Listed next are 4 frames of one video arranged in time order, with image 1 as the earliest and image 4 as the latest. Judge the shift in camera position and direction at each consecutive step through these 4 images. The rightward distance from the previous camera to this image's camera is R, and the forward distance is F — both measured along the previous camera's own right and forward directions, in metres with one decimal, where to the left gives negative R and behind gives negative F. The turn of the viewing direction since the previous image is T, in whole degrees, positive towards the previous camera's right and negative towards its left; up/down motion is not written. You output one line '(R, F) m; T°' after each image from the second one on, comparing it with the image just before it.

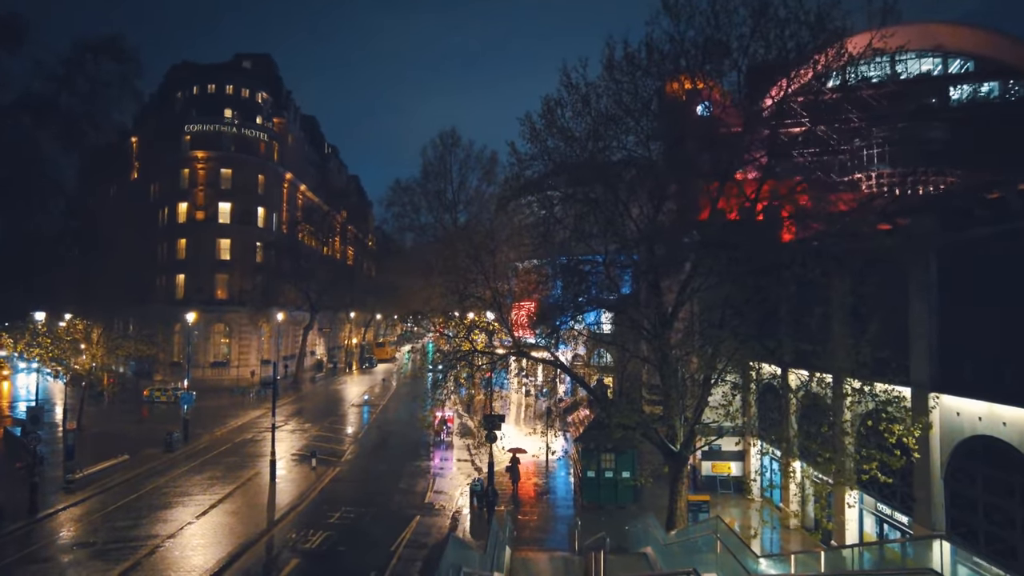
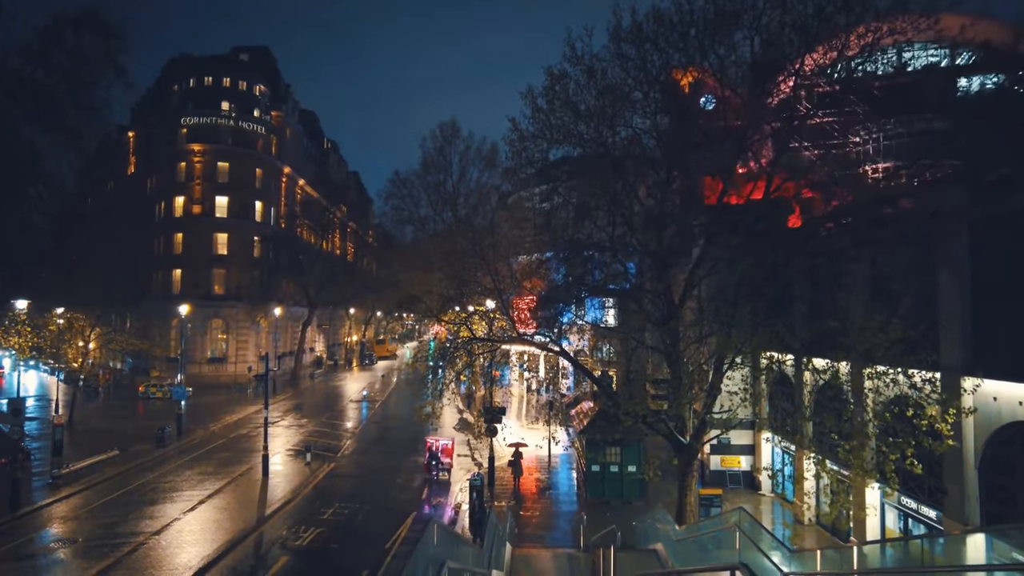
(0.0, +0.8) m; 0°
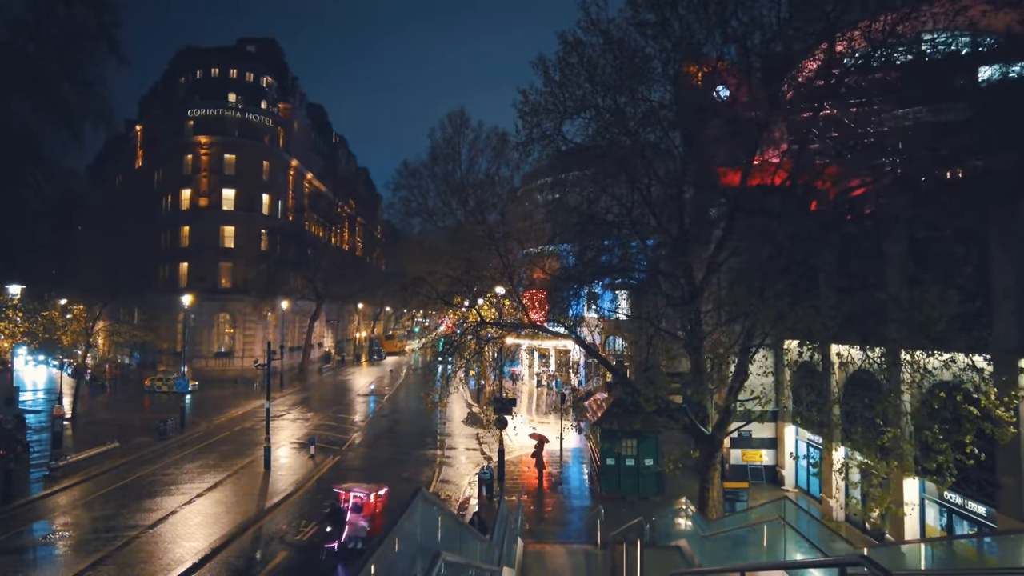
(0.0, +0.9) m; -1°
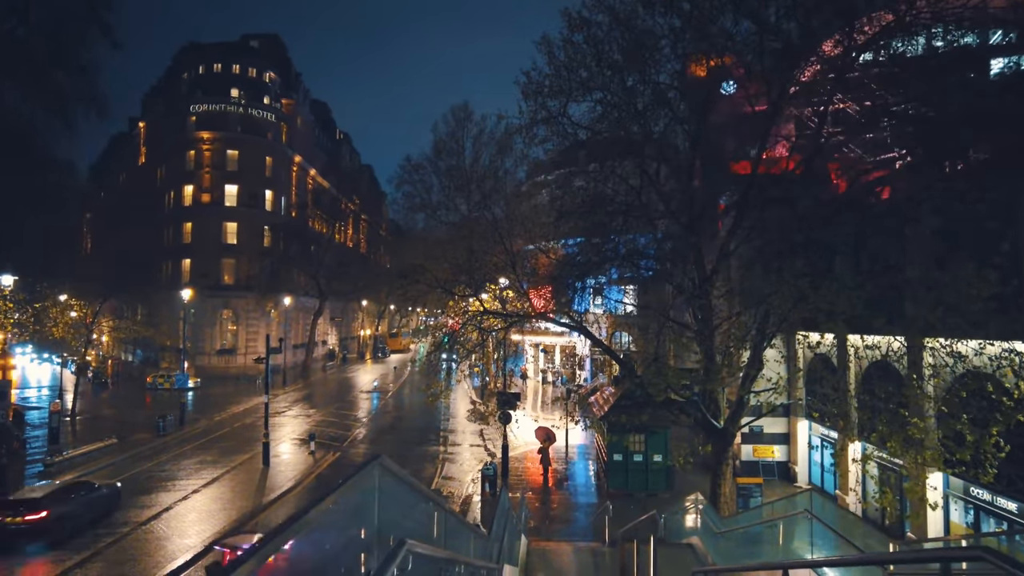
(0.0, +0.5) m; 0°
